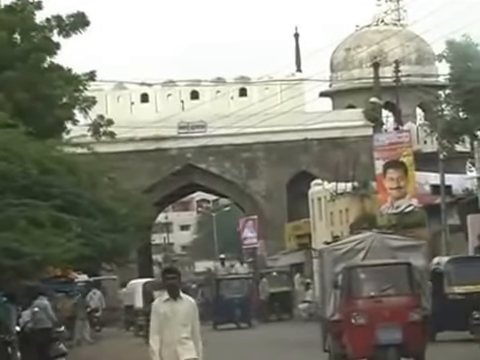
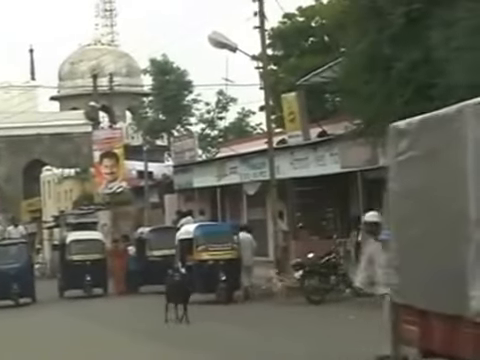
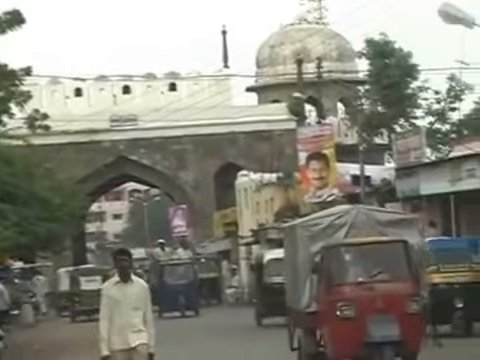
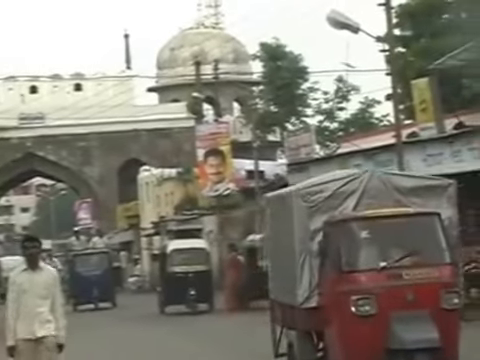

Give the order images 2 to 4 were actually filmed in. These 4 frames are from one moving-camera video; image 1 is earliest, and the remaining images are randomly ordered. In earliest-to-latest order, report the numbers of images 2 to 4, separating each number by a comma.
3, 4, 2
